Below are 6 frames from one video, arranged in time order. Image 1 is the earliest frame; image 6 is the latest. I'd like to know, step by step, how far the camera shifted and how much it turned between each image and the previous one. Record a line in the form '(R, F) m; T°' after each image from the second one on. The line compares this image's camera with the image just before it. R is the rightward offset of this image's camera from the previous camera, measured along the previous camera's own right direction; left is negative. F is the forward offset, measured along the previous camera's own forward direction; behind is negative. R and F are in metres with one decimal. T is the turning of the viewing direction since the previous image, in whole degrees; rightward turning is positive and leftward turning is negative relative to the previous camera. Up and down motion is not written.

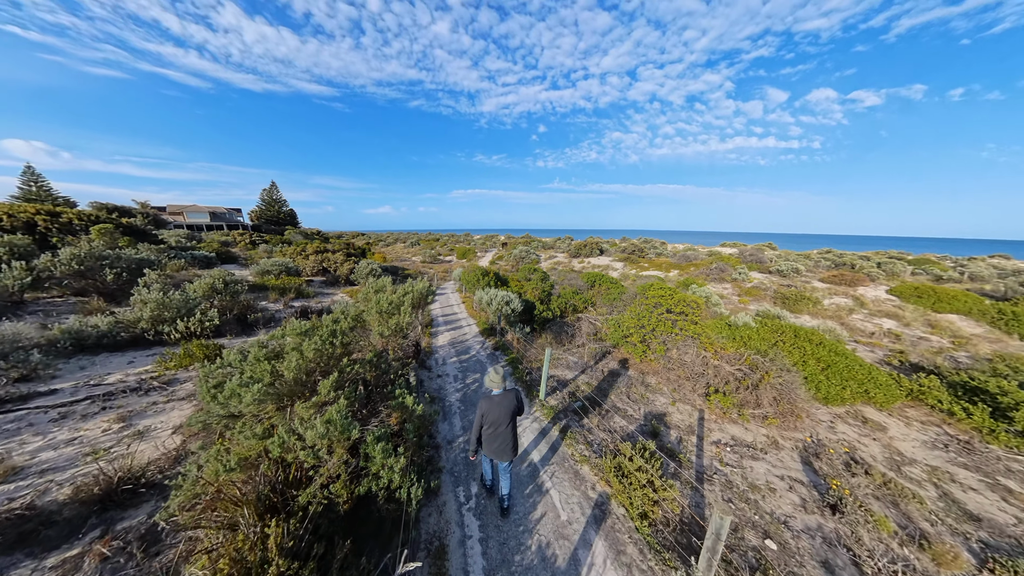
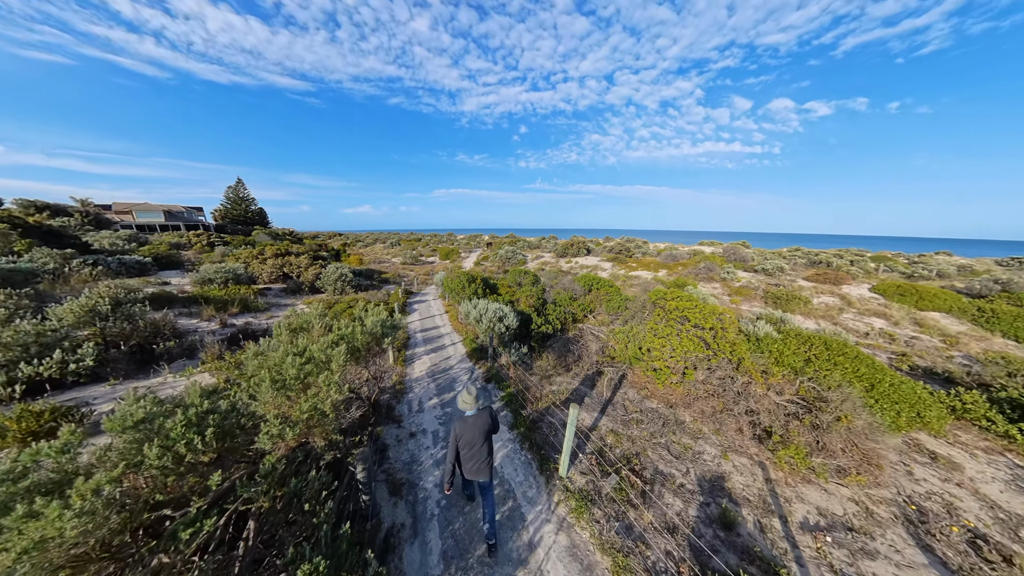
(-0.3, +1.9) m; +4°
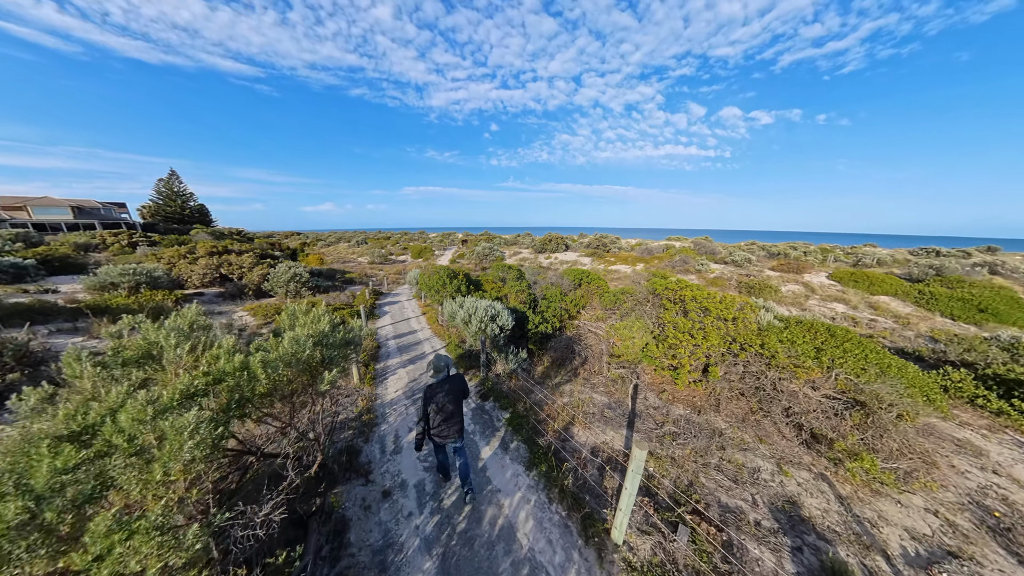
(-0.5, +1.4) m; +6°
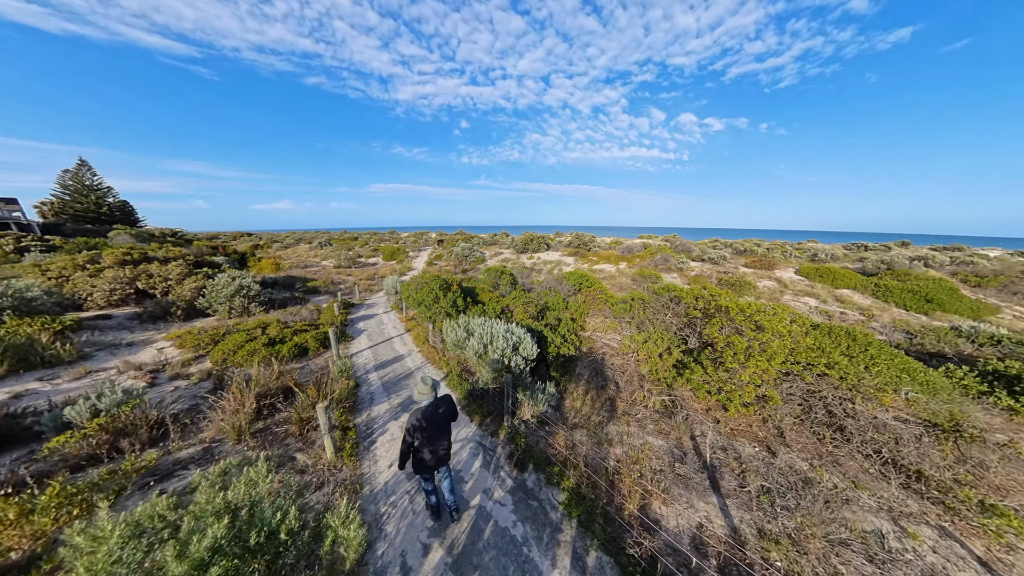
(-1.0, +1.5) m; +6°
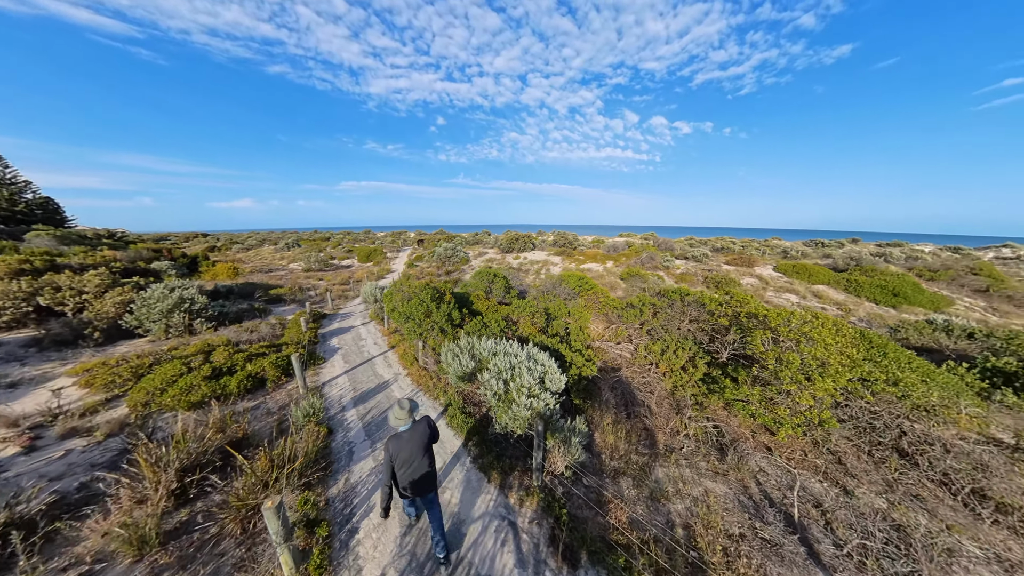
(-0.7, +1.1) m; +4°
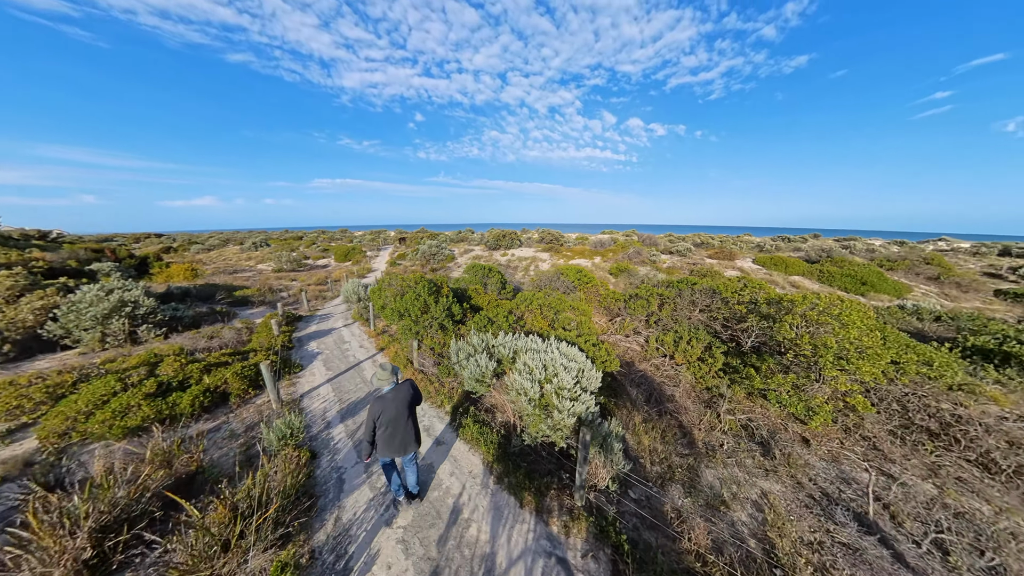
(-0.6, +0.7) m; +4°
